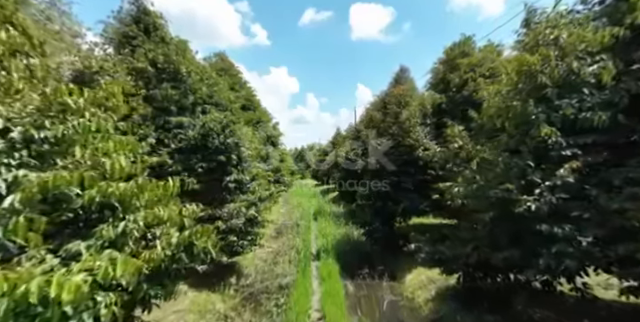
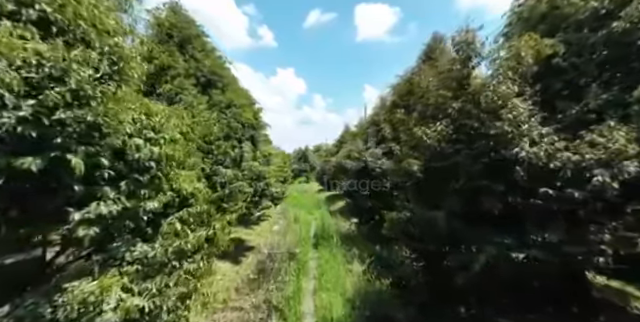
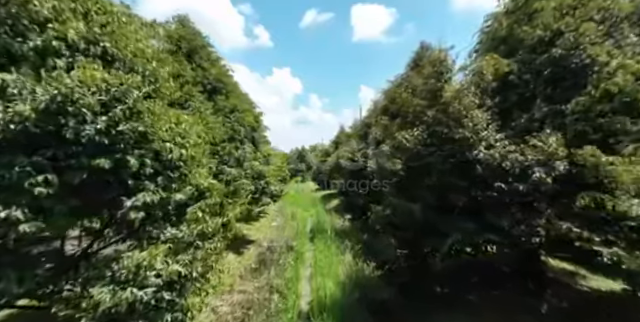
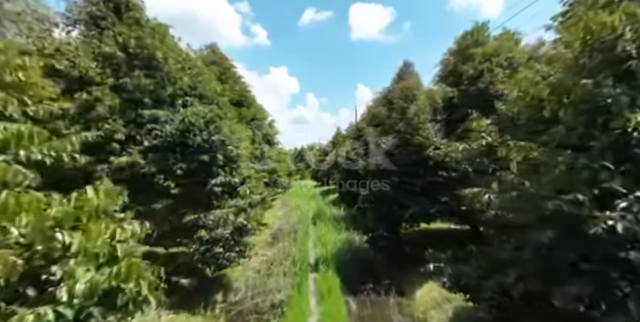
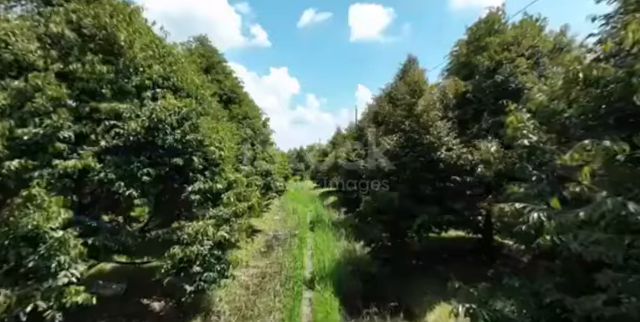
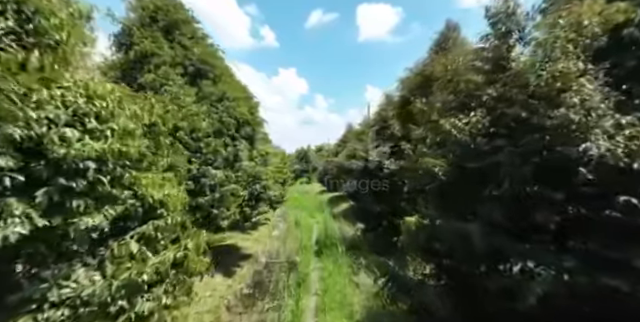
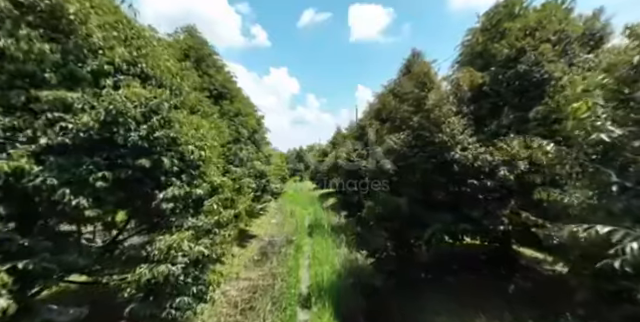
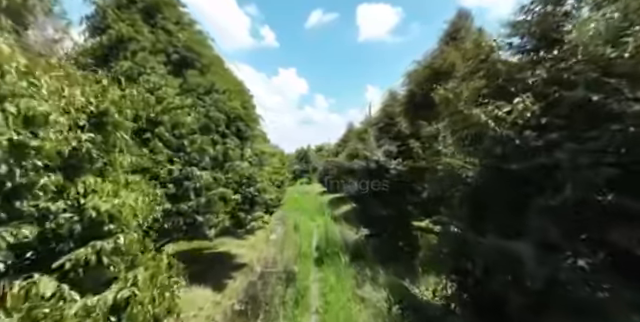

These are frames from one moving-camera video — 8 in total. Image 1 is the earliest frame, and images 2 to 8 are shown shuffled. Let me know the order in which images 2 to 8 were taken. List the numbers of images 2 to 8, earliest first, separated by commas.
4, 5, 7, 3, 2, 6, 8
